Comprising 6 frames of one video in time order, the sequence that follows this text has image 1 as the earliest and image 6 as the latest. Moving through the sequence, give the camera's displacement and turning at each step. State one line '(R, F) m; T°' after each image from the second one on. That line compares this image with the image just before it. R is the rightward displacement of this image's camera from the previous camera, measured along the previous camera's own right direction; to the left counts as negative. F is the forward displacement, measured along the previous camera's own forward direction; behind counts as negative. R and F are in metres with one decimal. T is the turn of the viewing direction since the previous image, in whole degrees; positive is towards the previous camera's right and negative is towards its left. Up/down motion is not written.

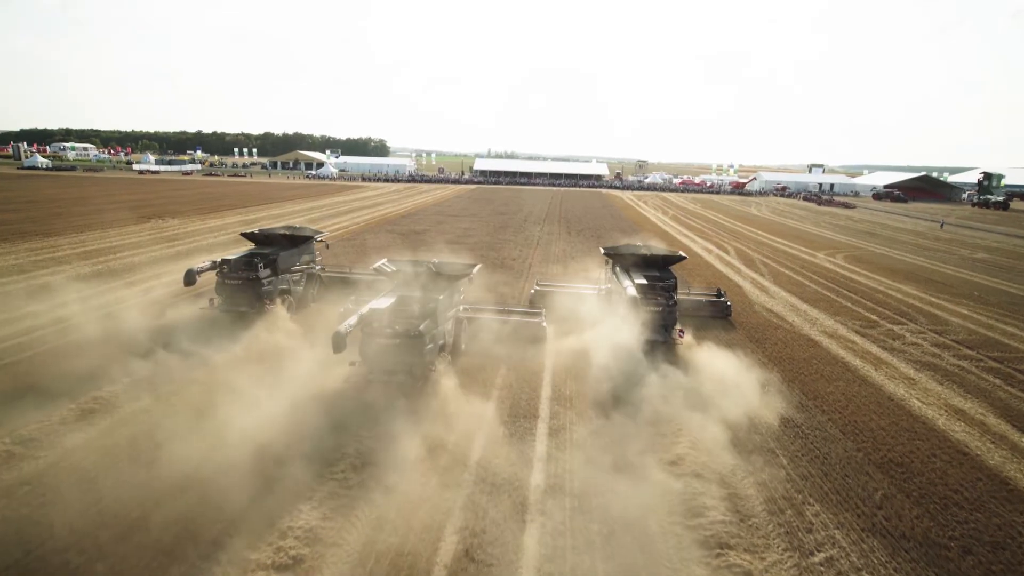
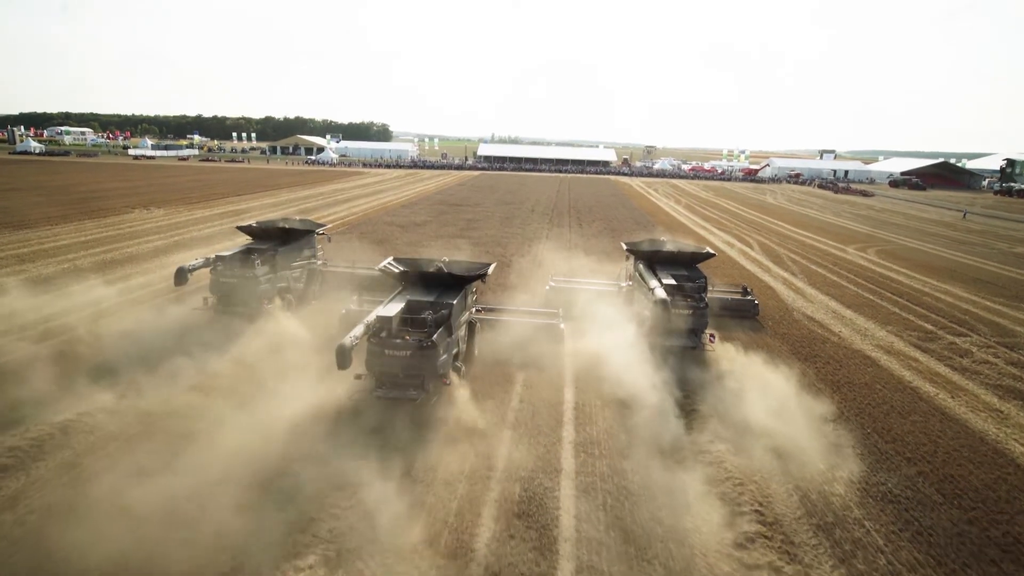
(-0.2, +1.9) m; 0°
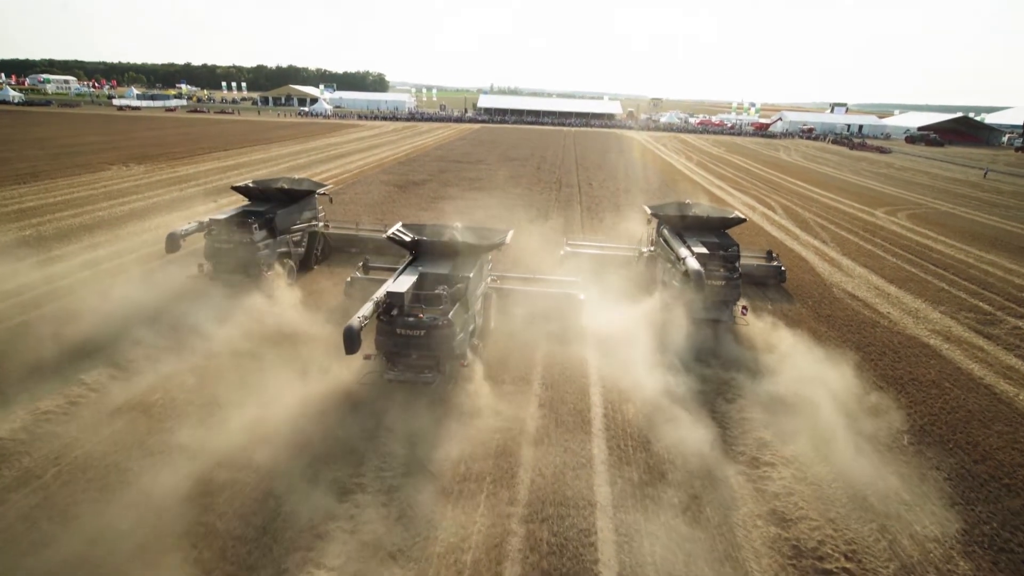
(-0.3, +1.6) m; 0°
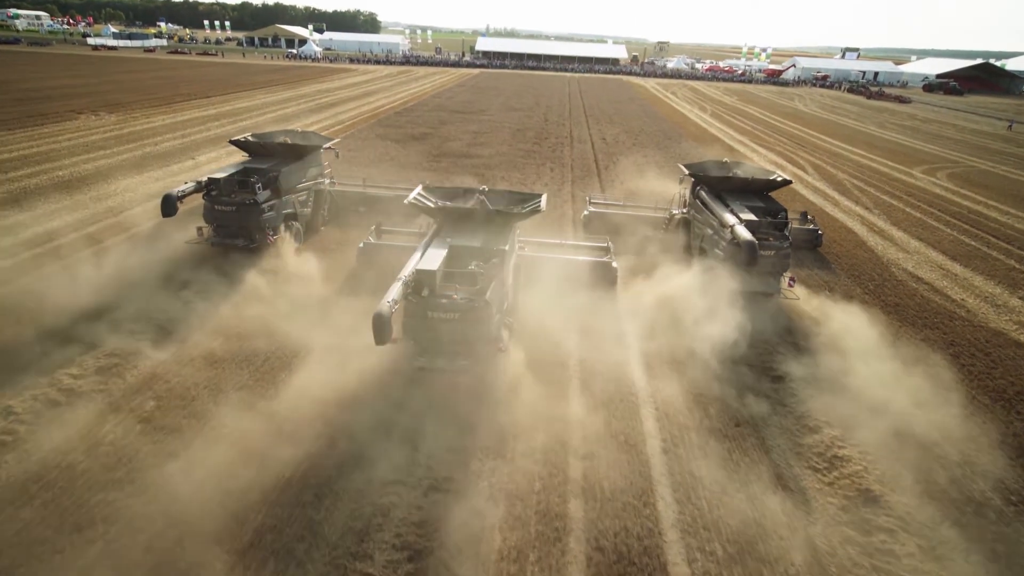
(-0.5, +1.8) m; 0°
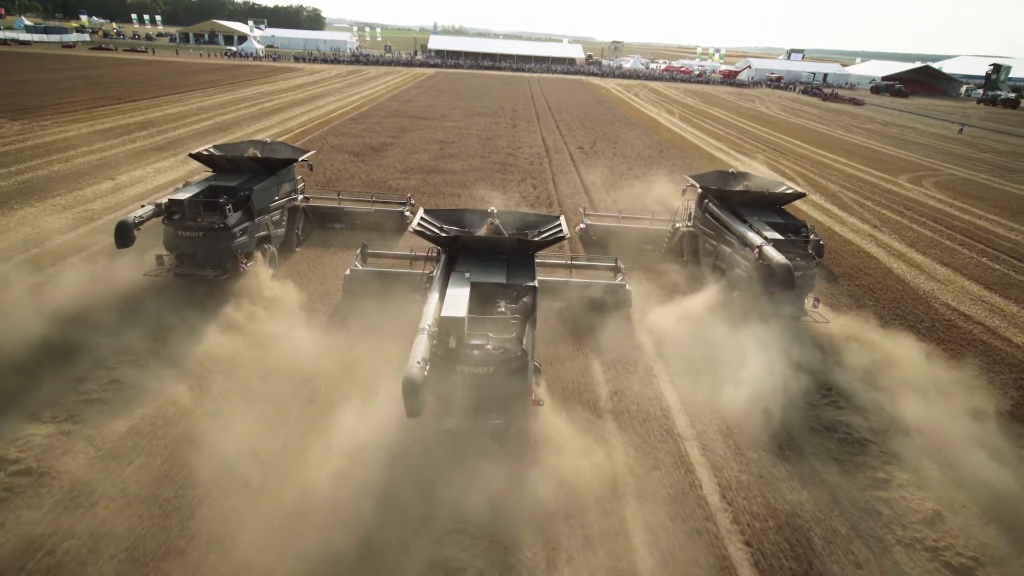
(-0.8, +2.2) m; +5°
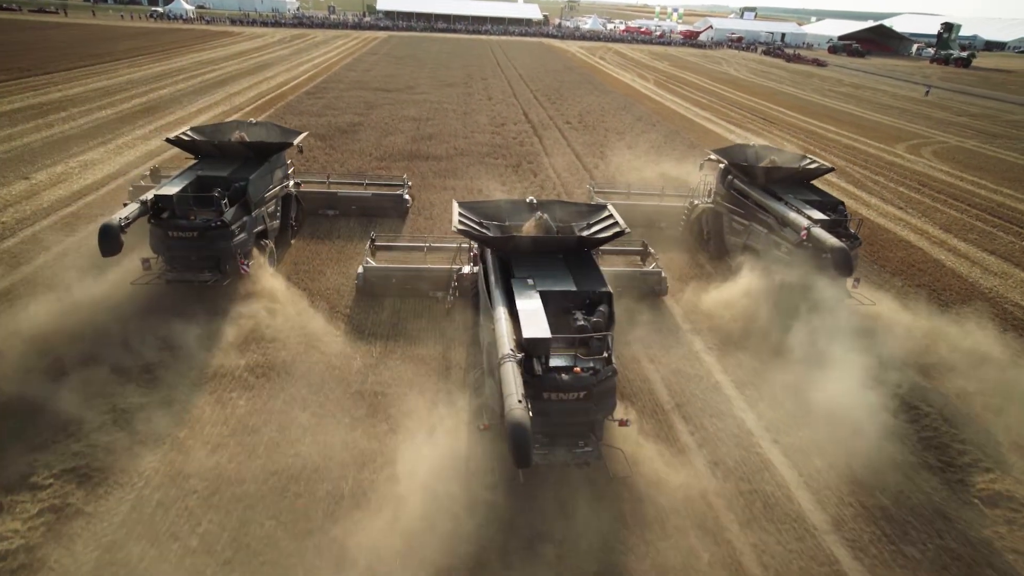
(-1.2, +2.0) m; +4°
